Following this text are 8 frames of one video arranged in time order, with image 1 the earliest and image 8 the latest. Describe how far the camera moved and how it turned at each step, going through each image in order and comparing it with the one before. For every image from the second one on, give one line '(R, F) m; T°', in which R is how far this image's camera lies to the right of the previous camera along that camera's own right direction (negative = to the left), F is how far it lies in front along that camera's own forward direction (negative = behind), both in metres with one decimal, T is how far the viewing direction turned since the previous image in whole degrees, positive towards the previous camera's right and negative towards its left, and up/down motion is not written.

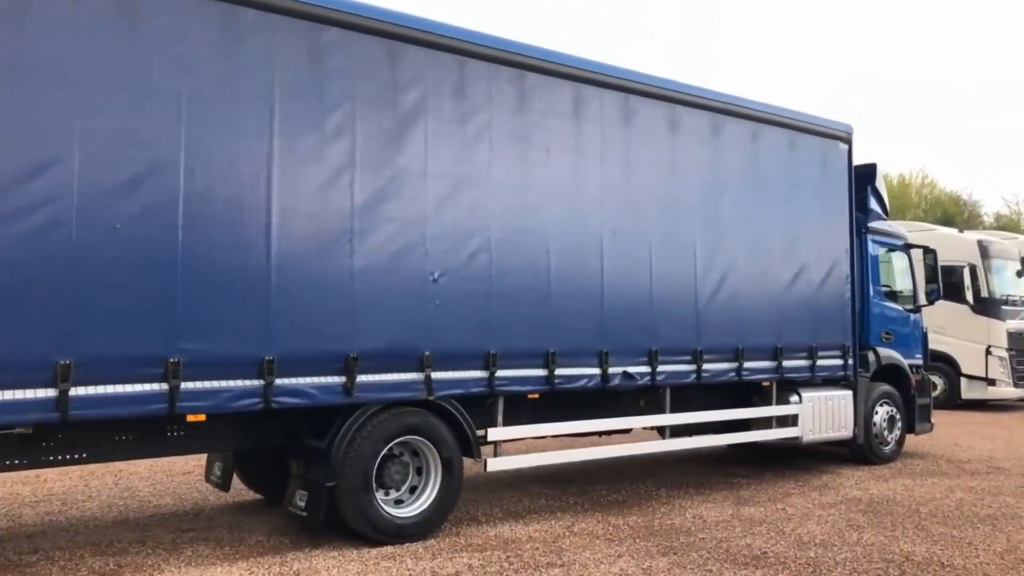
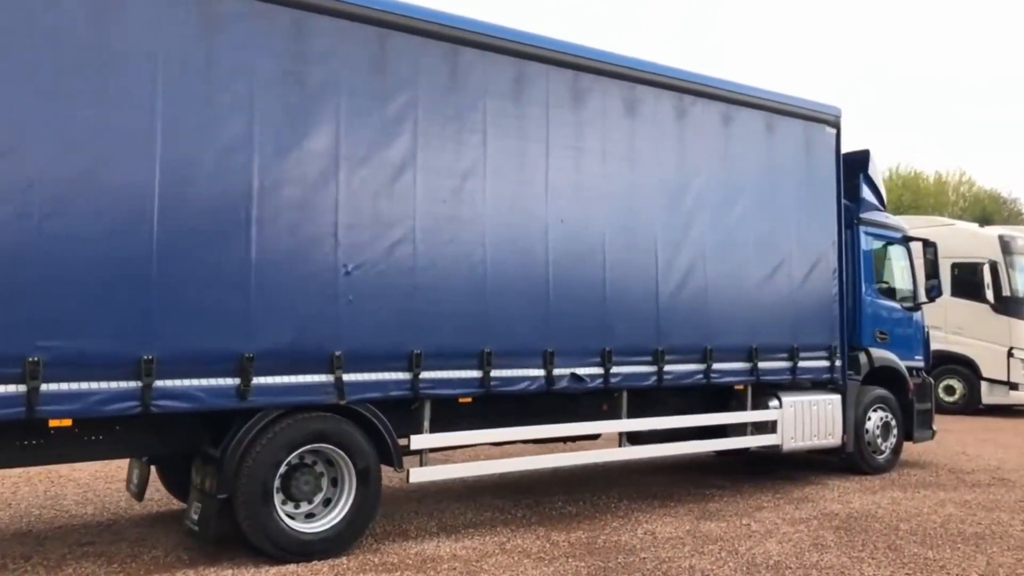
(+0.6, +0.5) m; -2°
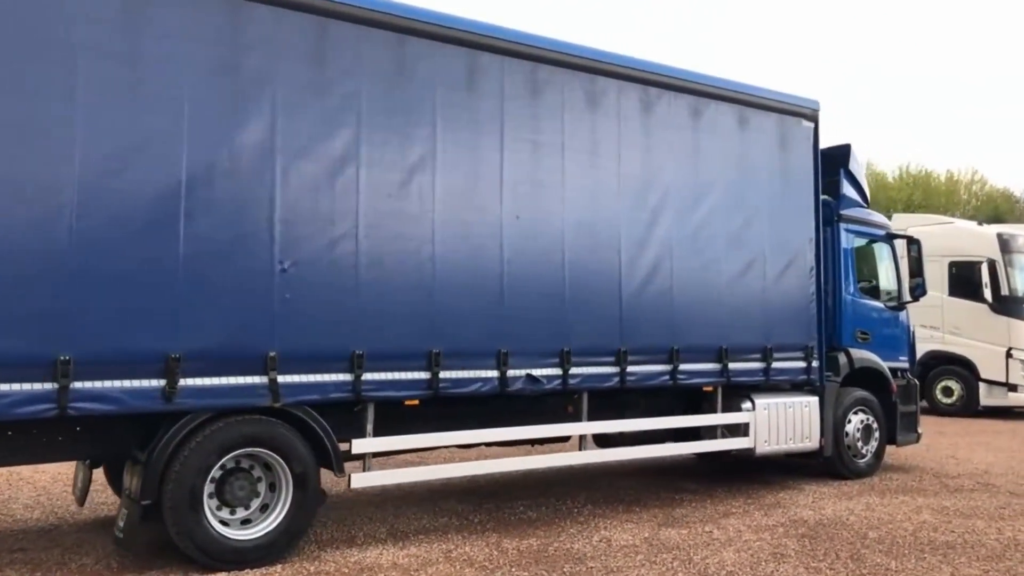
(+0.4, +0.2) m; -1°
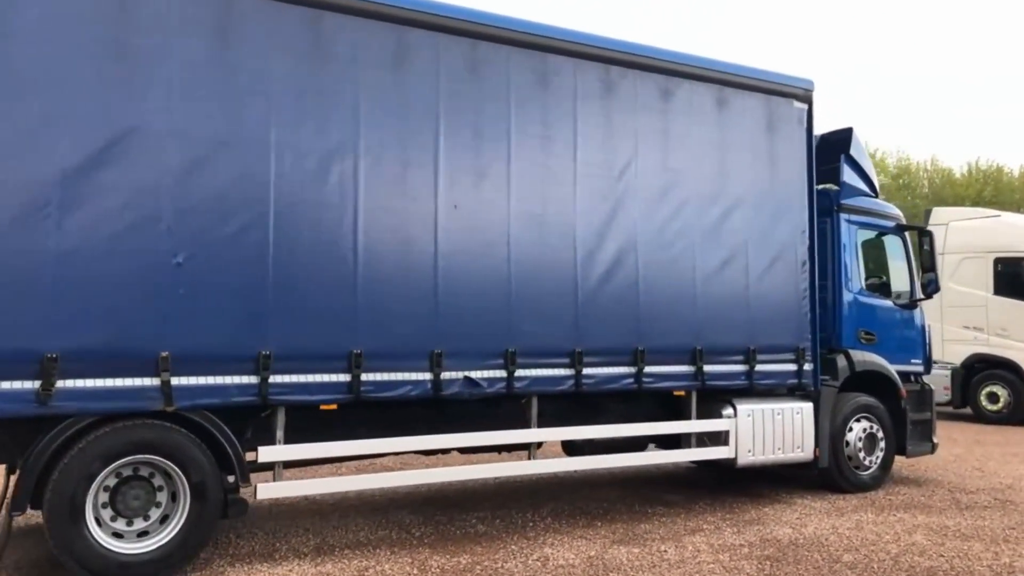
(+0.7, +0.5) m; -4°
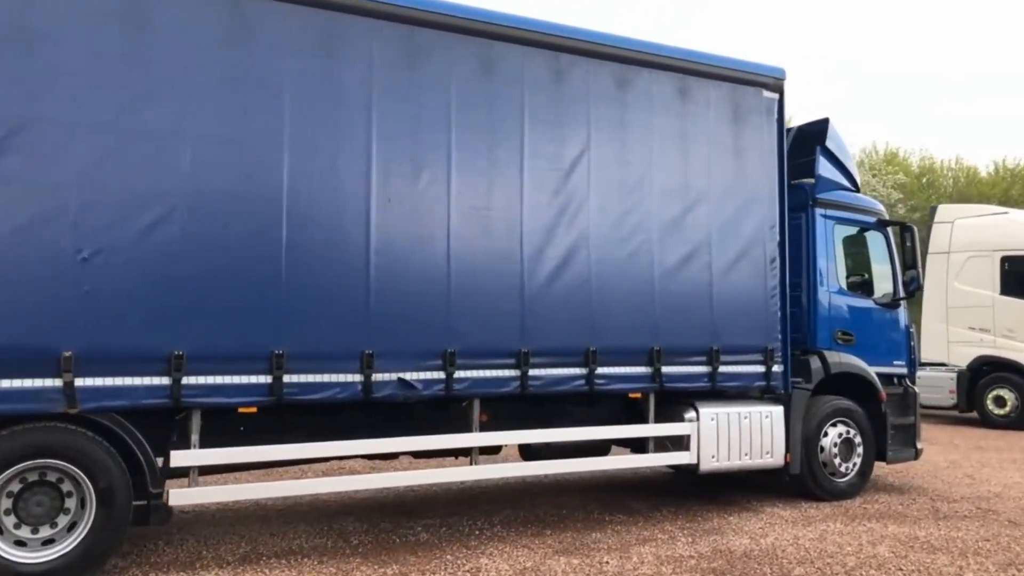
(+0.5, +0.2) m; -2°
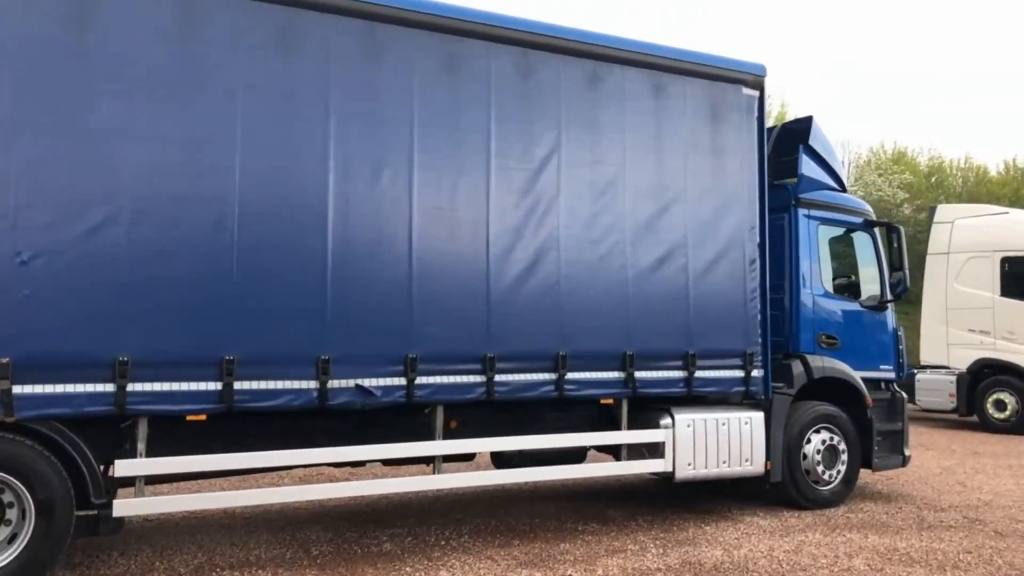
(+0.3, +0.2) m; -1°
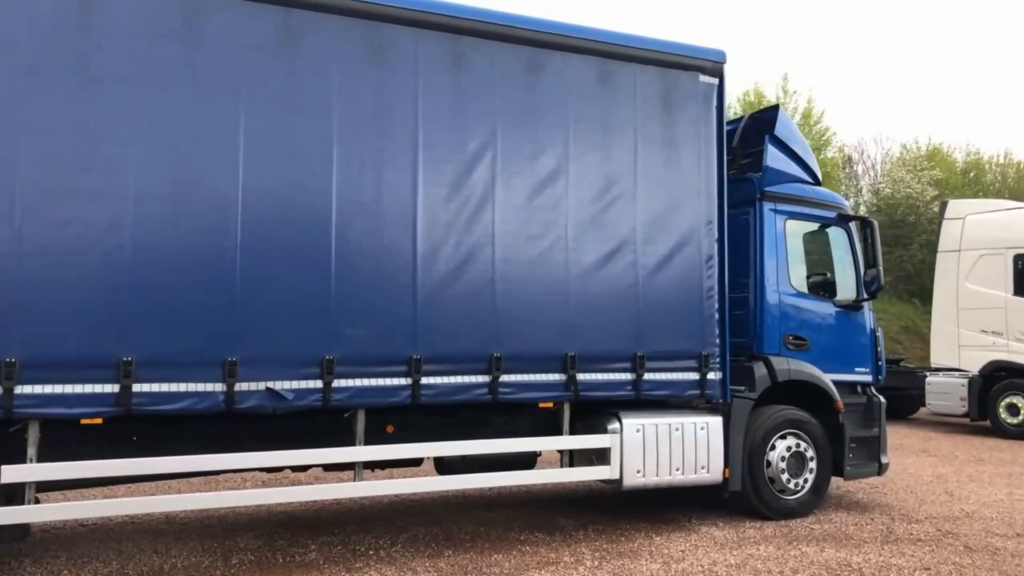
(+0.6, +0.3) m; -2°
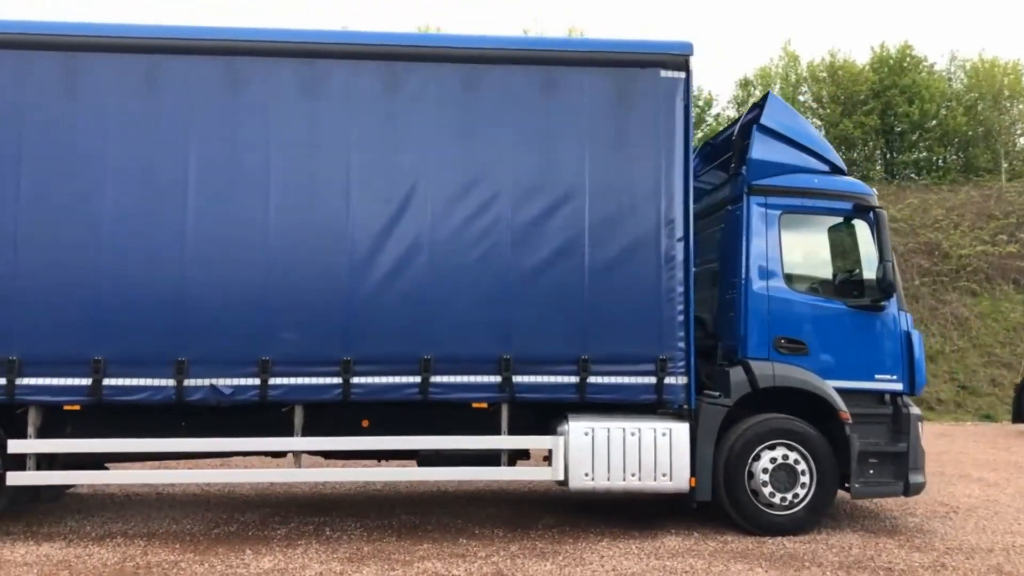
(+2.3, +0.2) m; -21°
